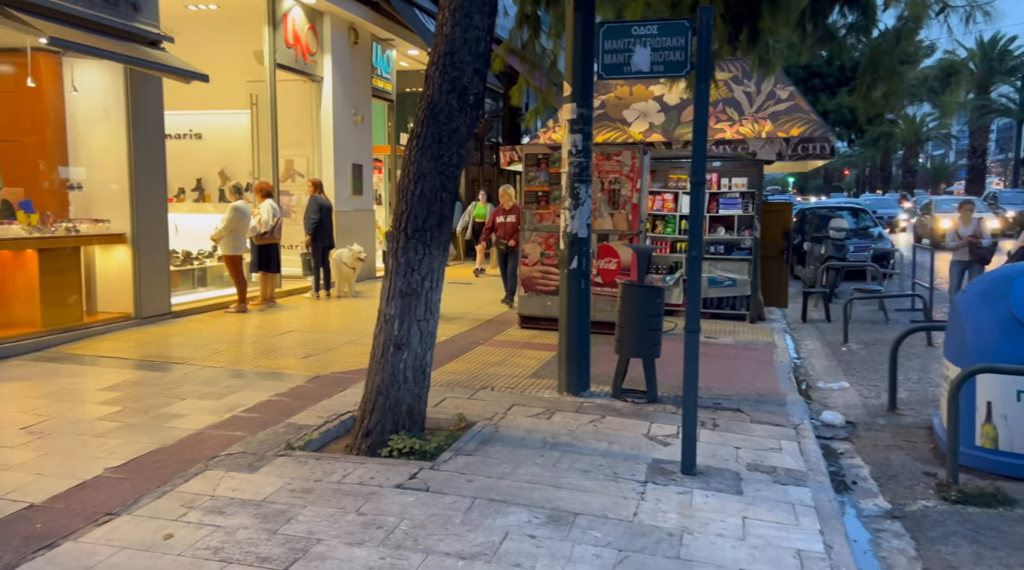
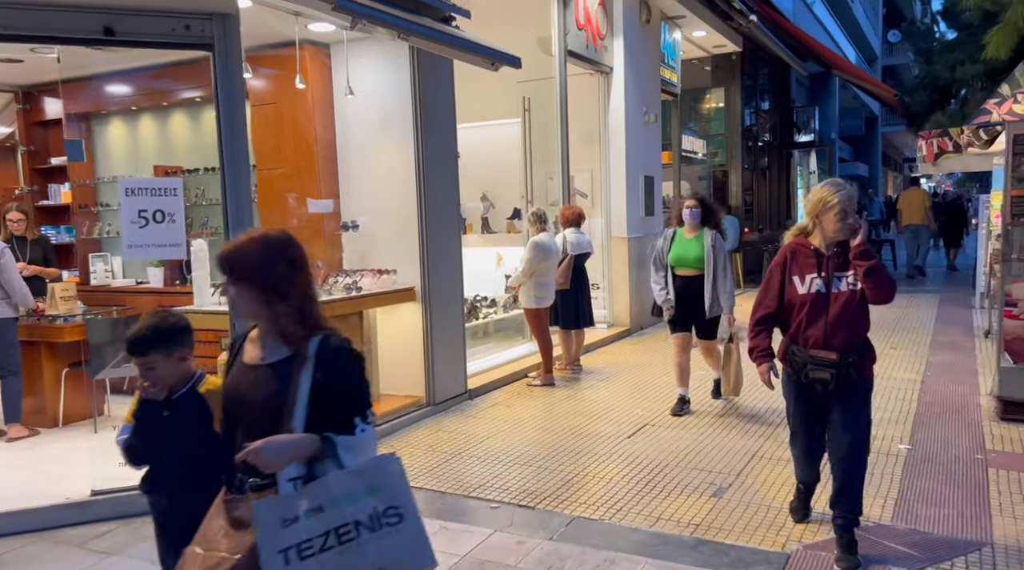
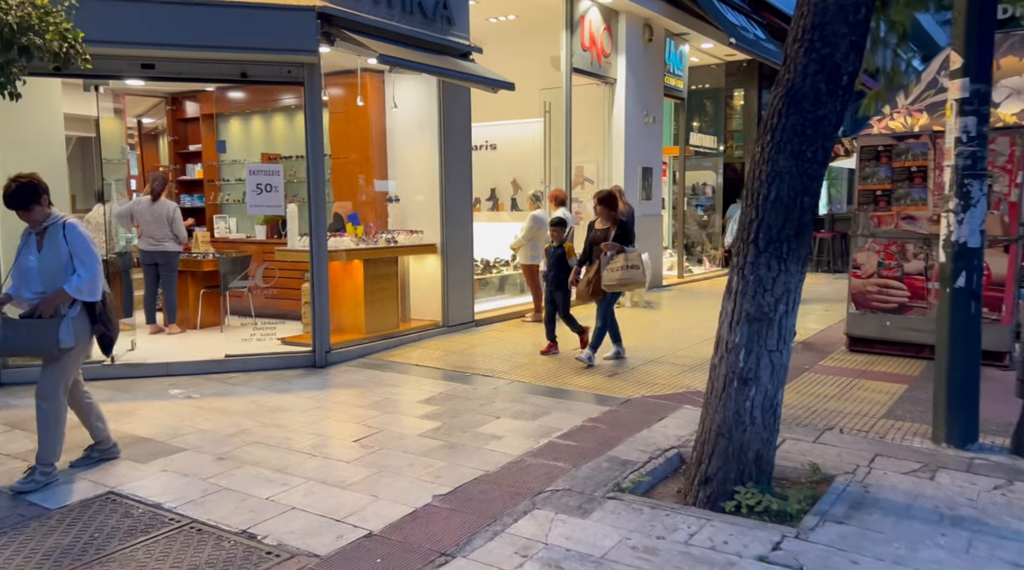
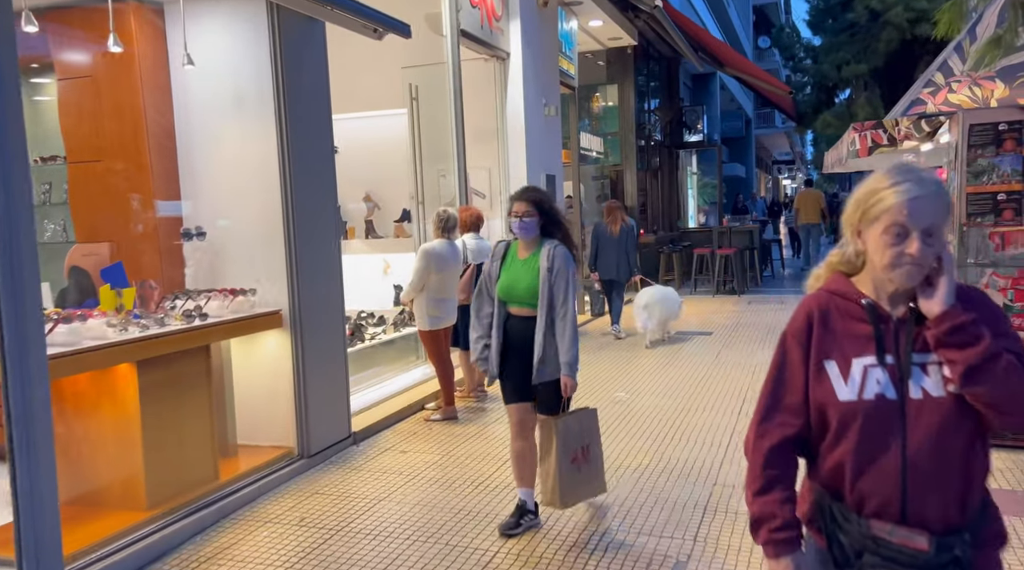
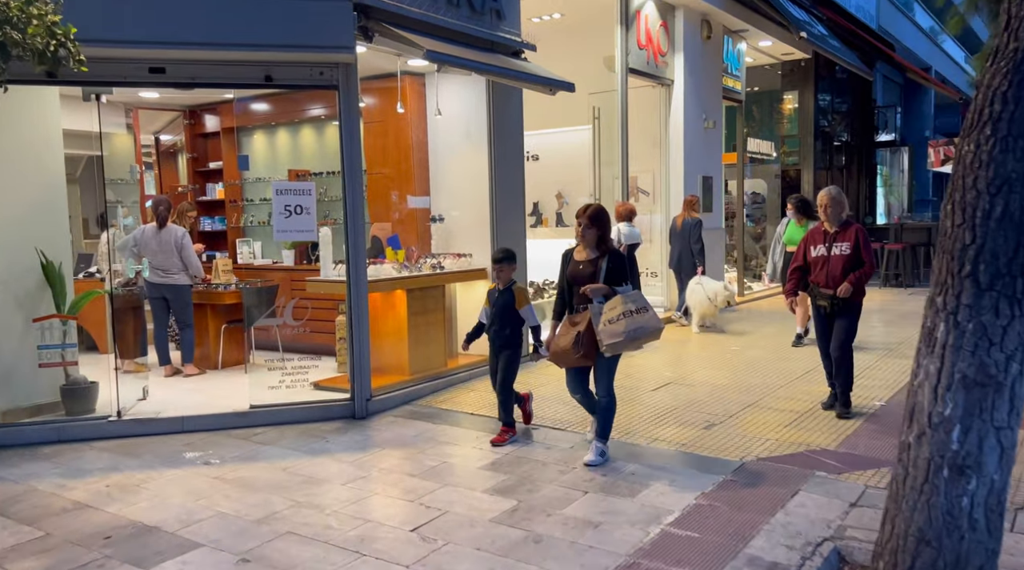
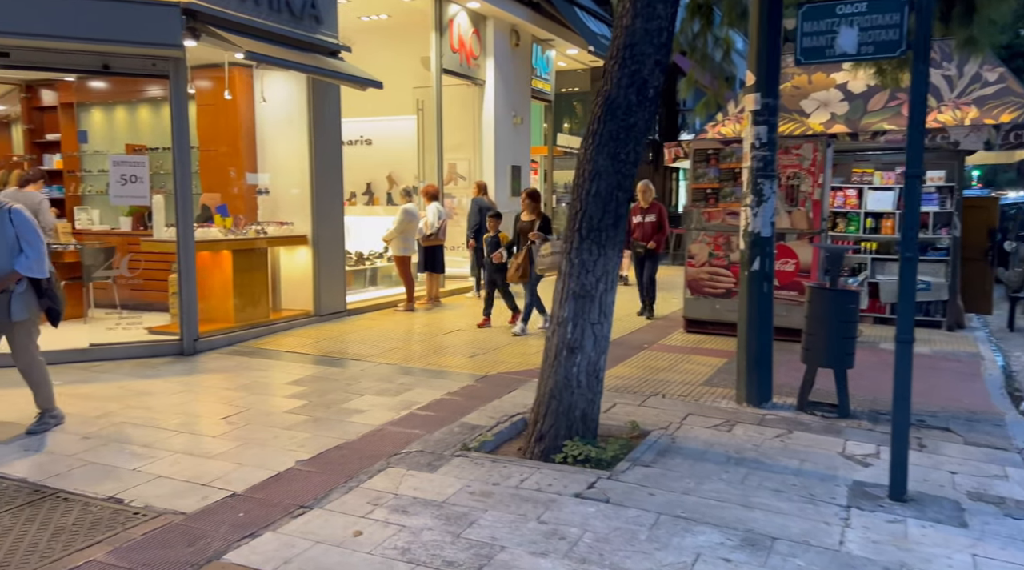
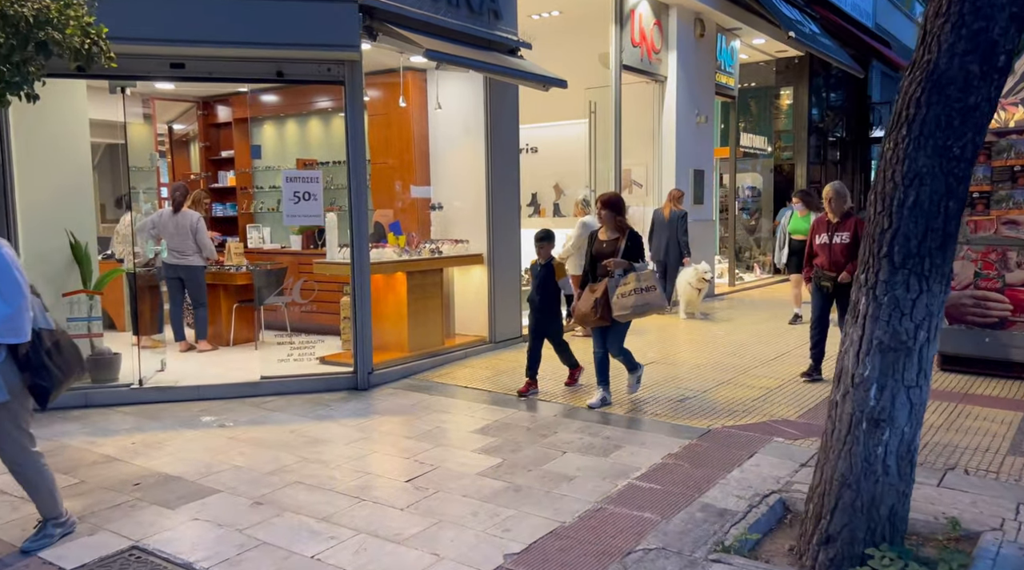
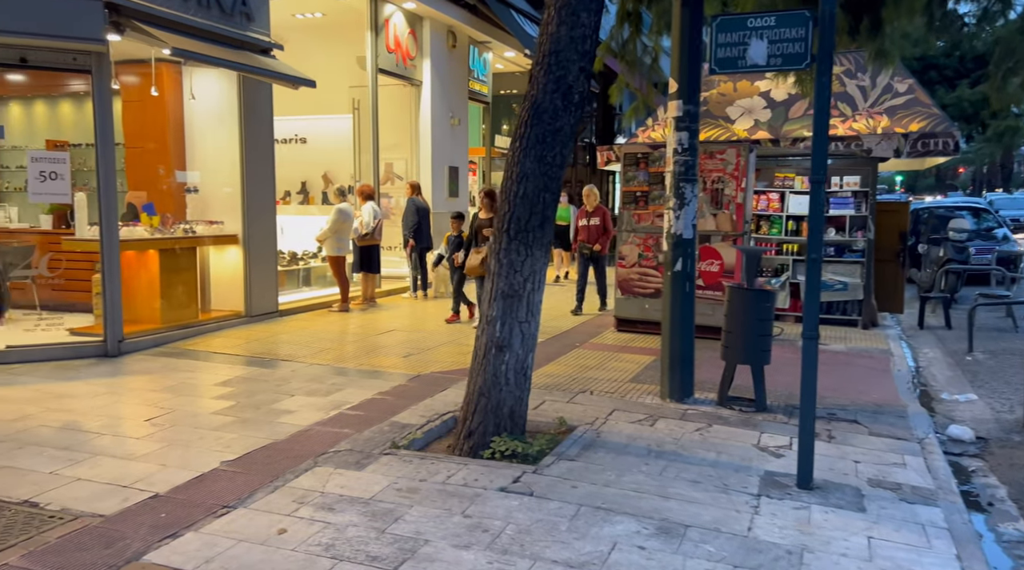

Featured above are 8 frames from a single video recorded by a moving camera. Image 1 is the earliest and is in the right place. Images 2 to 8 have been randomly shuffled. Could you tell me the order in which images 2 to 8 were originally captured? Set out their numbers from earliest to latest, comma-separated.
8, 6, 3, 7, 5, 2, 4
